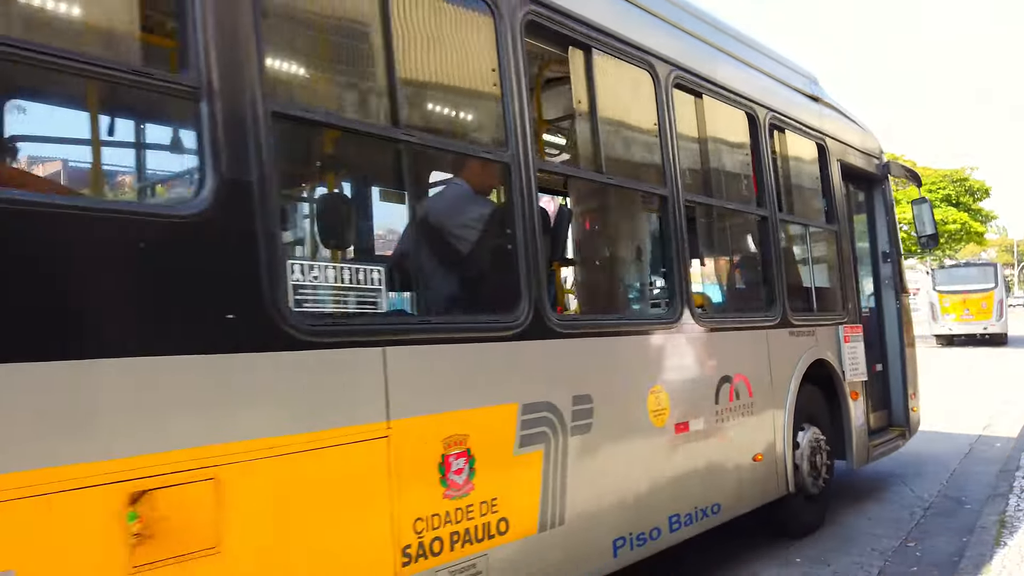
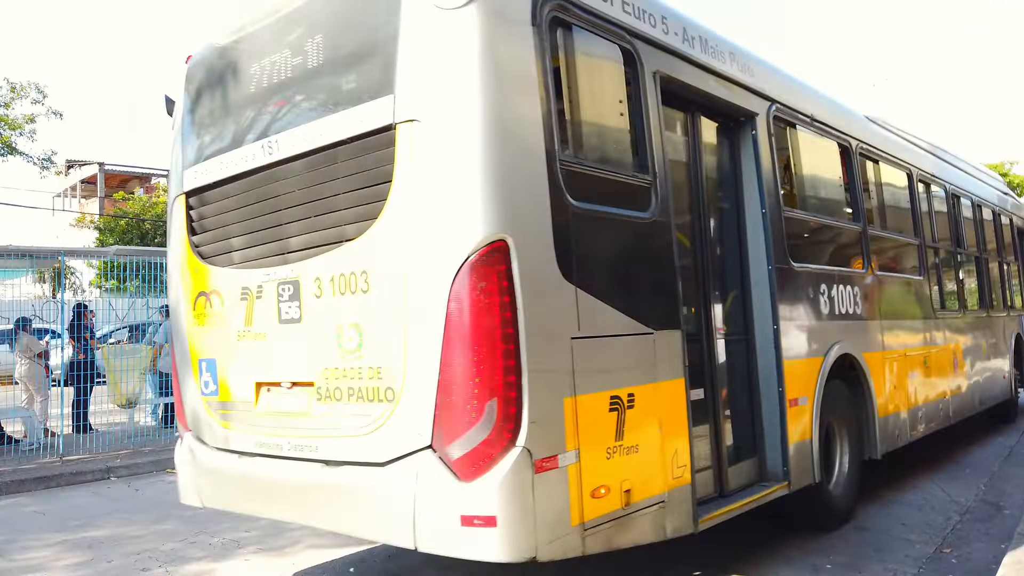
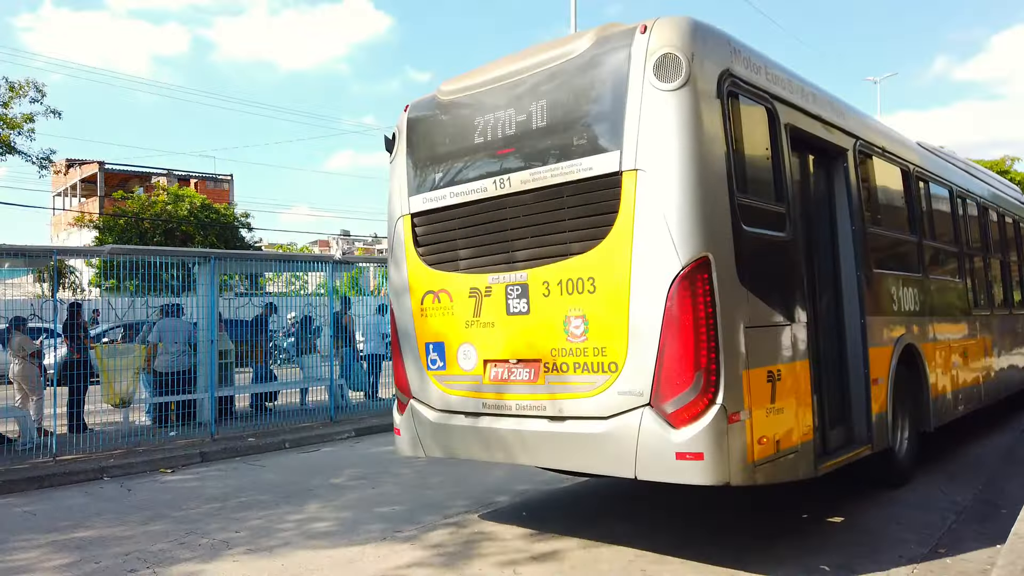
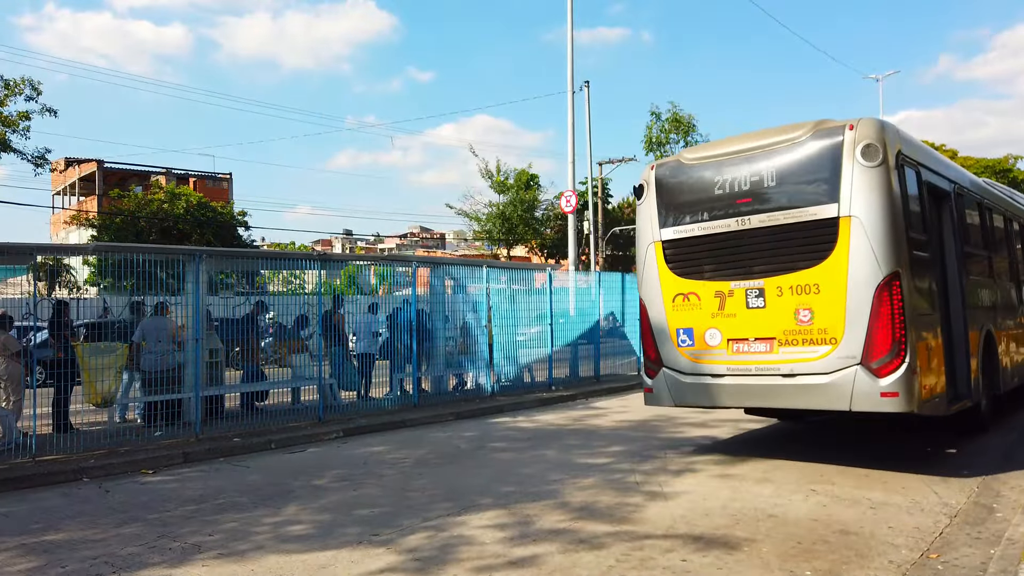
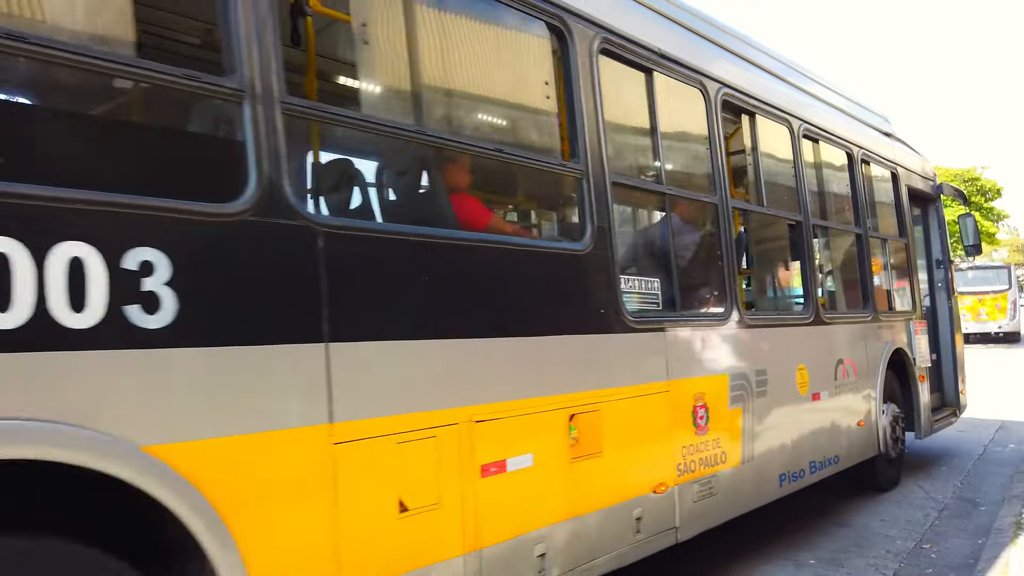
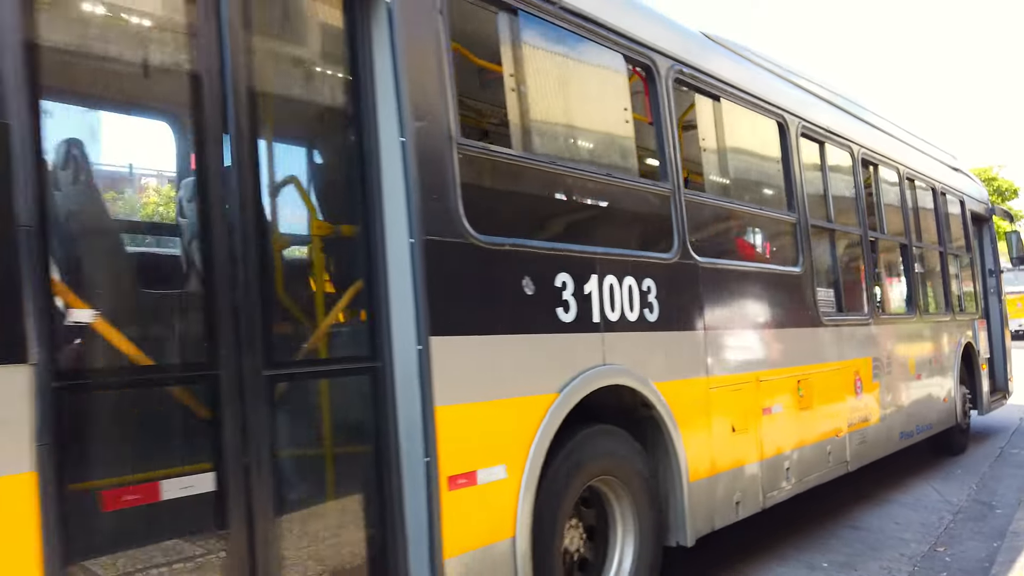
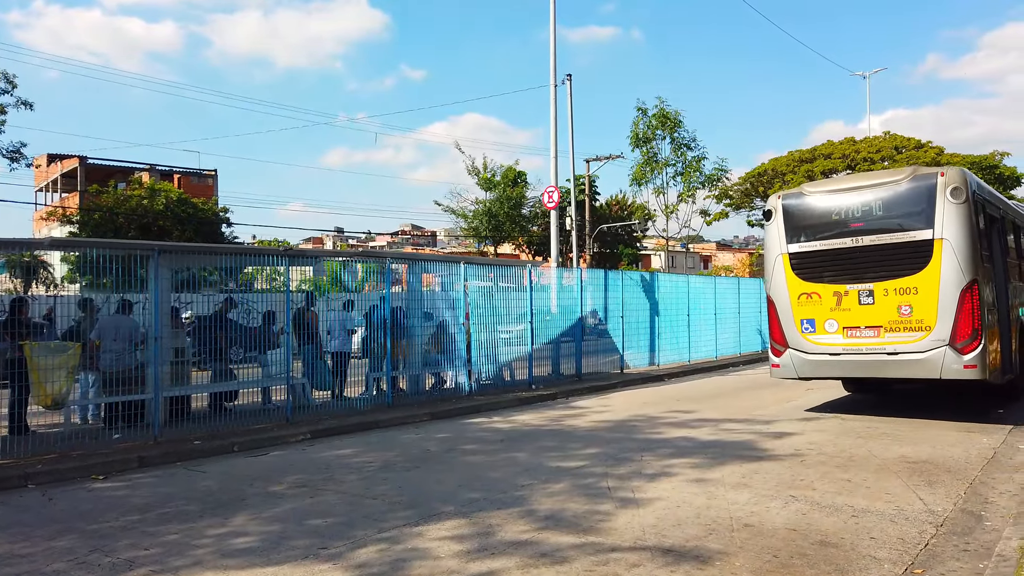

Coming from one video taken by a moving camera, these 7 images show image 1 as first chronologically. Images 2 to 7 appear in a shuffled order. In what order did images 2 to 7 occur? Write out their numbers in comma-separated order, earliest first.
5, 6, 2, 3, 4, 7
